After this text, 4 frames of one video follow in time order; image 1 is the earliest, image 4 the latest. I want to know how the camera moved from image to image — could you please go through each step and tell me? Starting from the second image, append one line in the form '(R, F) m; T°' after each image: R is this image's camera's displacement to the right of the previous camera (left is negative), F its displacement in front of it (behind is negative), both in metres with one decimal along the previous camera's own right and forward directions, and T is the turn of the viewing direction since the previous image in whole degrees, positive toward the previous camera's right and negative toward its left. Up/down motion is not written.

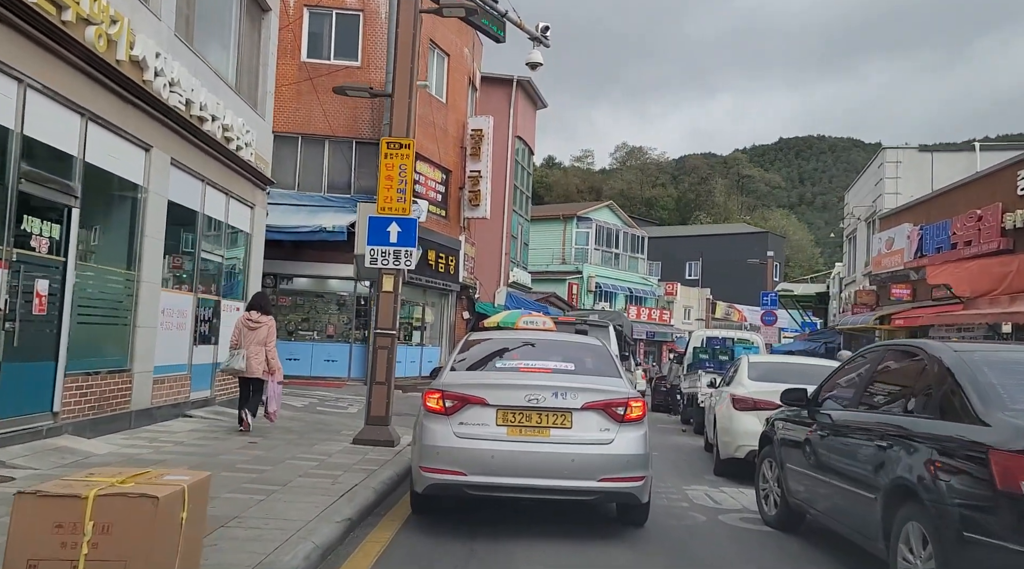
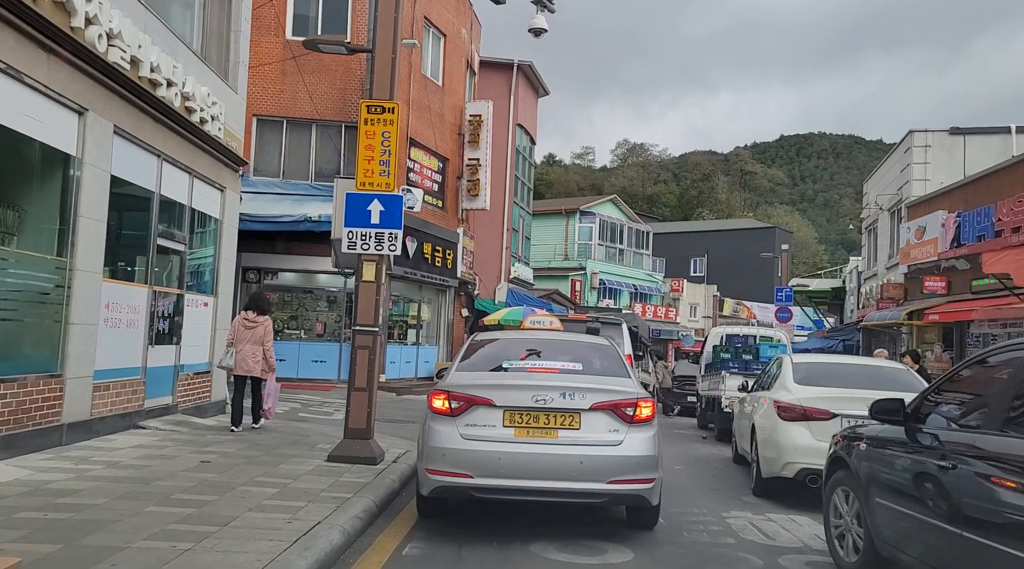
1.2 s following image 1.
(0.0, +1.6) m; 0°
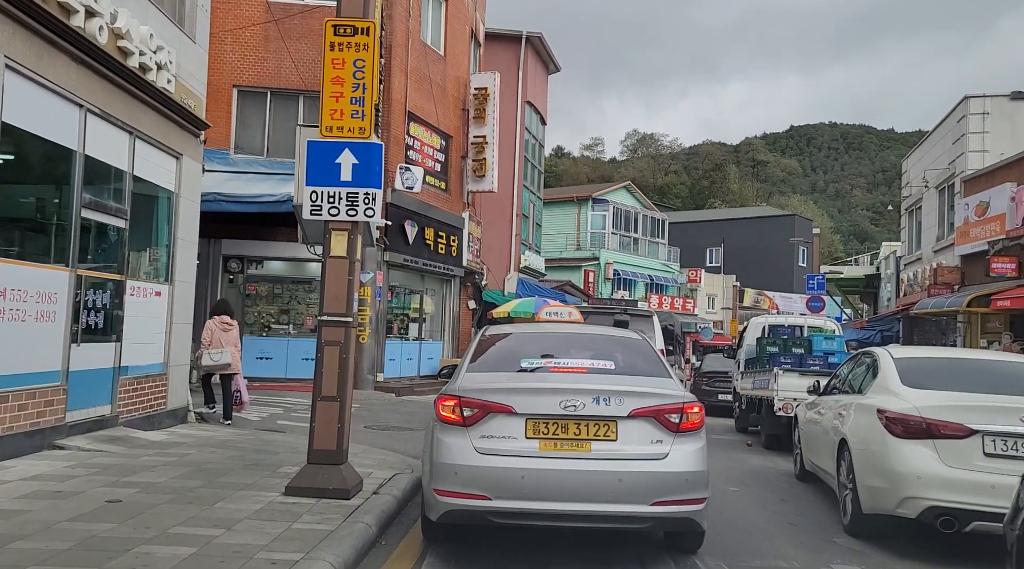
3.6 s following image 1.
(0.0, +2.2) m; -1°
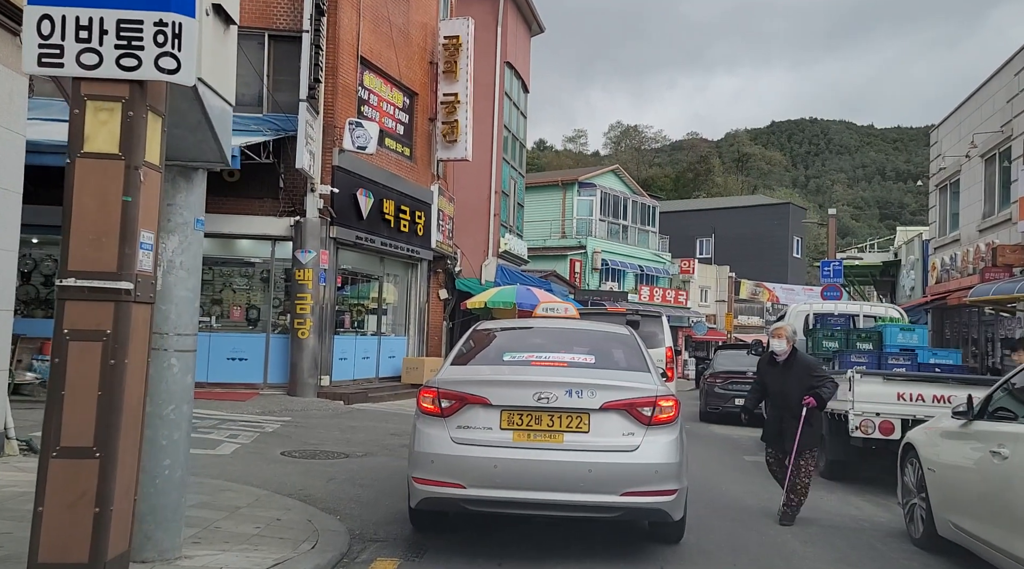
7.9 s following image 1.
(+0.1, +3.6) m; +1°
